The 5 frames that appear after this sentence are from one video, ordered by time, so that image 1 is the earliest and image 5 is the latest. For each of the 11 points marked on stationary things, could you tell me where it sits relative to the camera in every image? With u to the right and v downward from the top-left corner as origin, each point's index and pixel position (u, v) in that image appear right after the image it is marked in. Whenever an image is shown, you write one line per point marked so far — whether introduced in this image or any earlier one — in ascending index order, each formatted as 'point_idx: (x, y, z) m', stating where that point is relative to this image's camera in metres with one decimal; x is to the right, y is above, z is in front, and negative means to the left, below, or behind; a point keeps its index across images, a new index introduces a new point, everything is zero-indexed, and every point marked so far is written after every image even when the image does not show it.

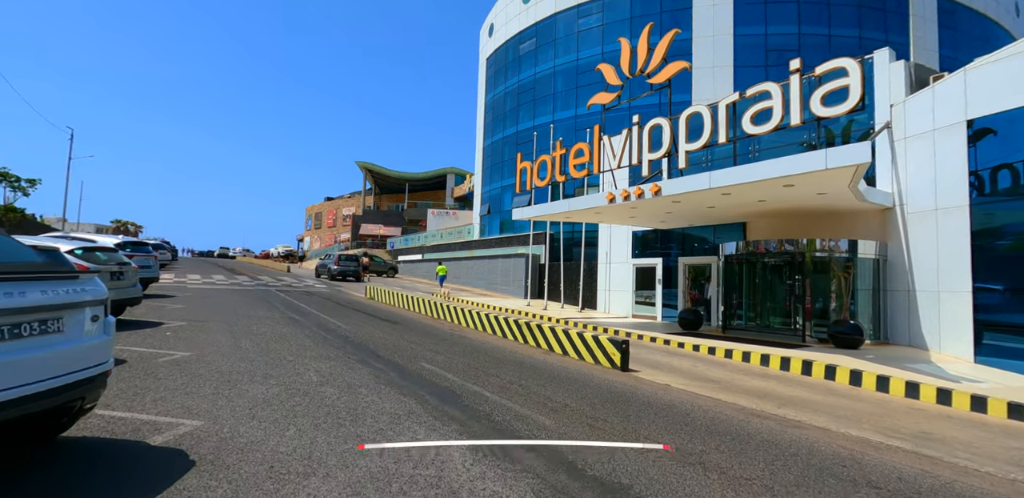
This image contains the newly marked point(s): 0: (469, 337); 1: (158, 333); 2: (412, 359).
0: (-1.0, -2.0, +10.9) m
1: (-6.1, -1.5, +8.4) m
2: (-1.6, -1.8, +7.9) m
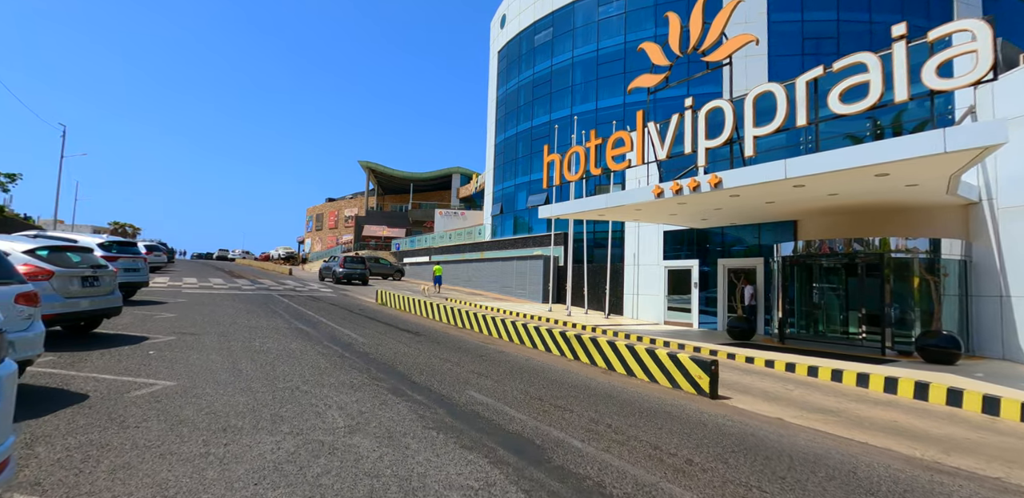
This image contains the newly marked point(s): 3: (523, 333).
0: (-0.1, -2.0, +9.3) m
1: (-5.2, -1.4, +6.8) m
2: (-0.7, -1.8, +6.3) m
3: (+0.3, -1.8, +10.6) m
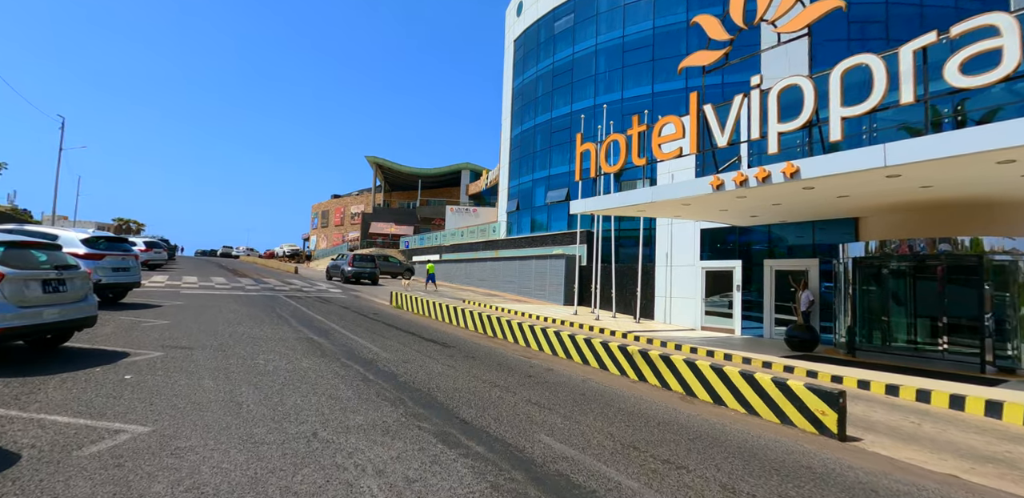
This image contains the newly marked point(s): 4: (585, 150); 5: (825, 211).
0: (+0.8, -2.0, +7.8) m
1: (-4.4, -1.4, +5.4) m
2: (+0.1, -1.8, +4.8) m
3: (+1.1, -1.8, +9.1) m
4: (+2.2, +3.0, +14.8) m
5: (+8.2, +1.0, +12.7) m
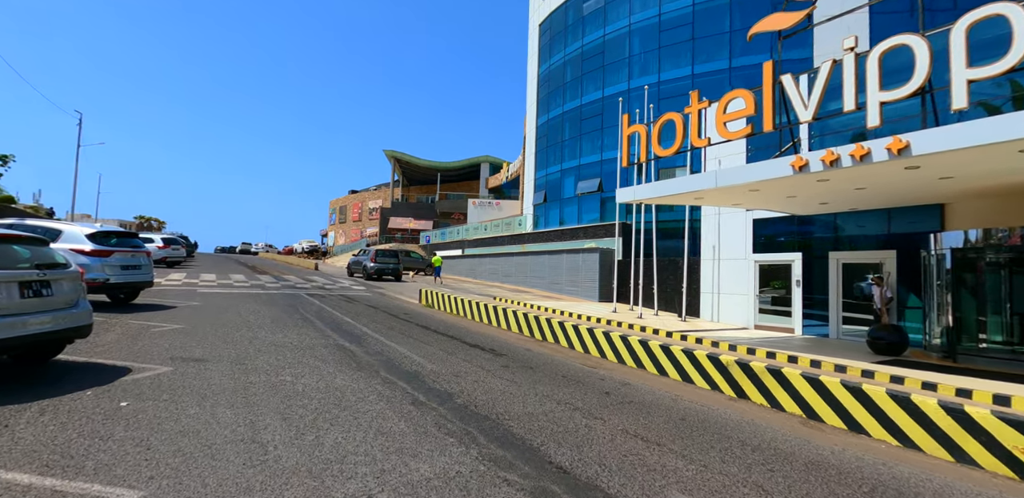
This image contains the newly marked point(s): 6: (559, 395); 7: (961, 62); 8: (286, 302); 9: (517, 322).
0: (+1.7, -1.8, +6.5) m
1: (-3.5, -1.3, +4.2) m
2: (+0.9, -1.7, +3.5) m
3: (+2.1, -1.7, +7.8) m
4: (+3.3, +3.2, +13.4) m
5: (+9.2, +1.2, +11.2) m
6: (+0.6, -1.7, +5.7) m
7: (+6.9, +2.9, +7.5) m
8: (-6.2, -1.5, +13.4) m
9: (+0.1, -1.7, +11.3) m
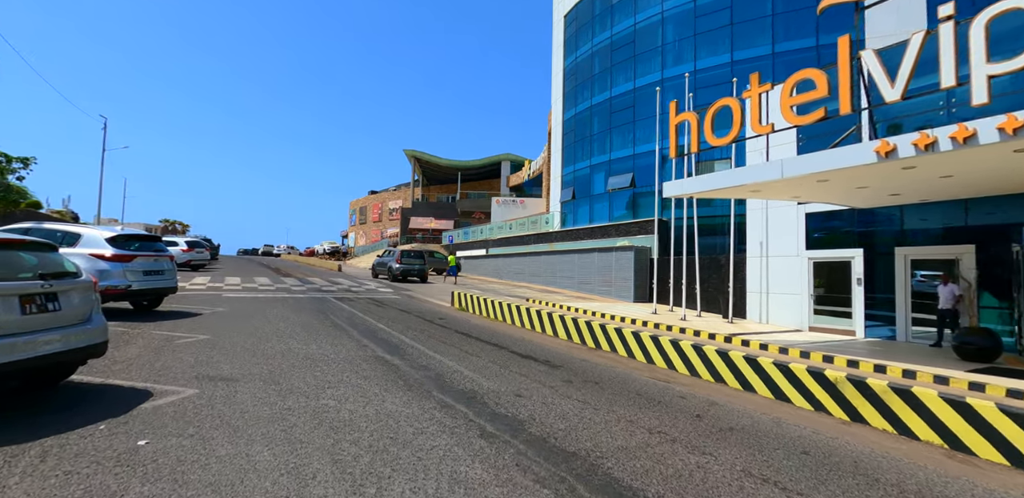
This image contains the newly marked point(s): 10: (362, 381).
0: (+2.5, -1.8, +5.6) m
1: (-2.8, -1.4, +3.5) m
2: (+1.6, -1.7, +2.6) m
3: (+2.9, -1.6, +6.9) m
4: (+4.3, +3.3, +12.4) m
5: (+10.2, +1.4, +10.0) m
6: (+1.3, -1.7, +4.8) m
7: (+7.7, +3.0, +6.4) m
8: (-5.2, -1.5, +12.8) m
9: (+1.1, -1.7, +10.4) m
10: (-1.7, -1.5, +5.6) m
